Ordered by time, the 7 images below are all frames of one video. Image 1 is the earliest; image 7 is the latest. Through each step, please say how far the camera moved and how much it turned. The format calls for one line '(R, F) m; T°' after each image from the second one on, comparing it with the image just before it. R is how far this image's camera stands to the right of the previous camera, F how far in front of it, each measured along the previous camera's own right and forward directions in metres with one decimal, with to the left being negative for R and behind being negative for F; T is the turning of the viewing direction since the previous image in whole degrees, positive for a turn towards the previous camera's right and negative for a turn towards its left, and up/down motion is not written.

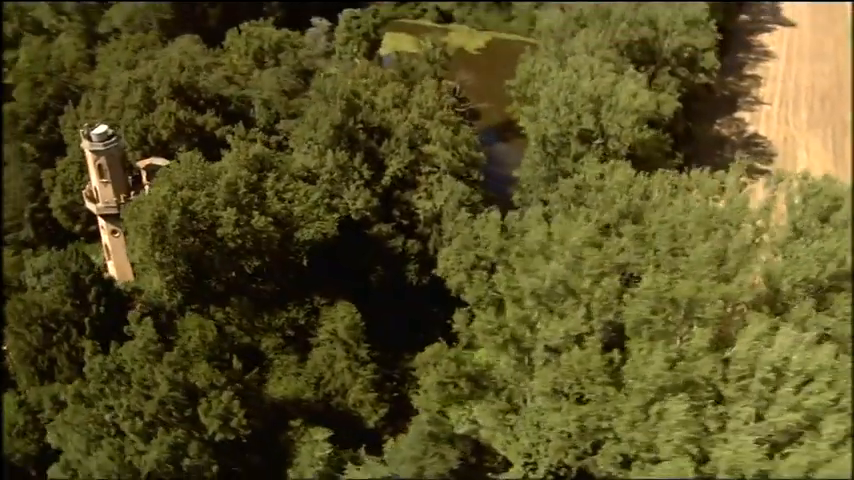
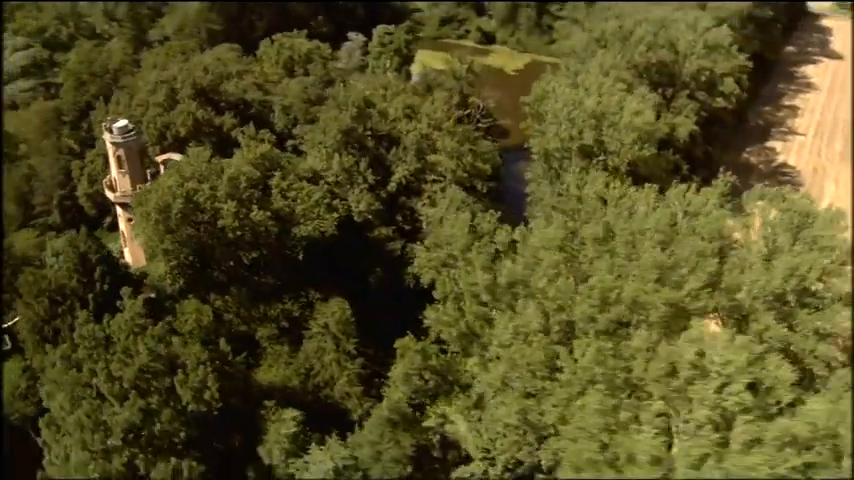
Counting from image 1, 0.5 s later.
(+1.9, -0.8) m; -4°
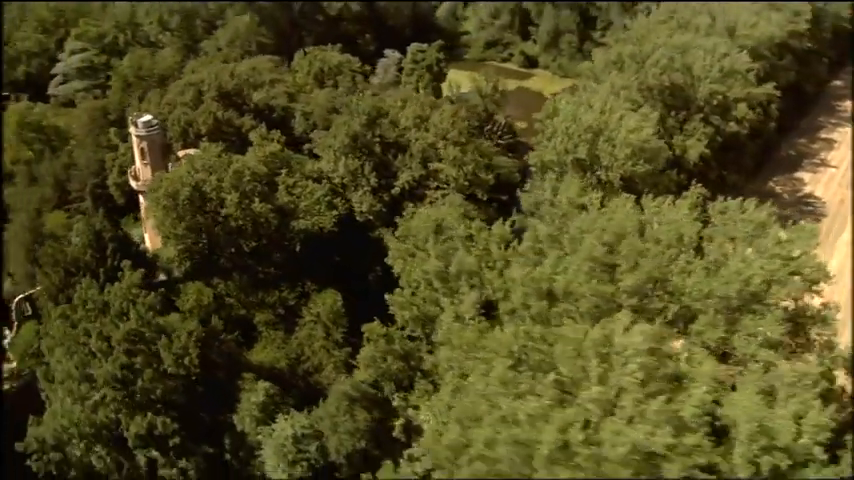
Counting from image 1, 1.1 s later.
(+2.3, -1.2) m; -5°
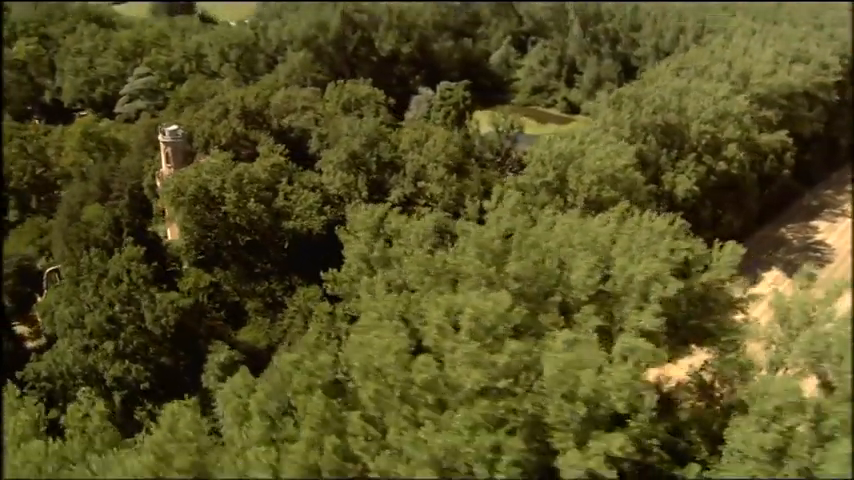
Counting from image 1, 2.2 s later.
(+4.0, -2.6) m; -7°
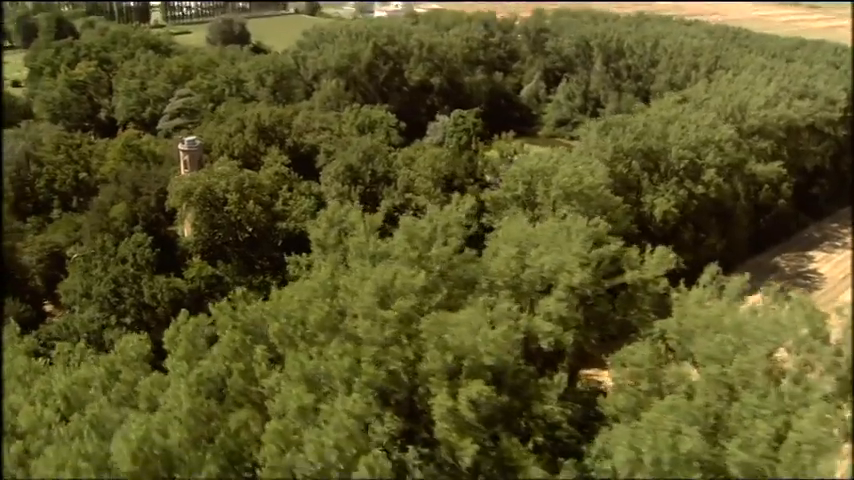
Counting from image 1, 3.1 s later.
(+3.3, -2.8) m; -5°
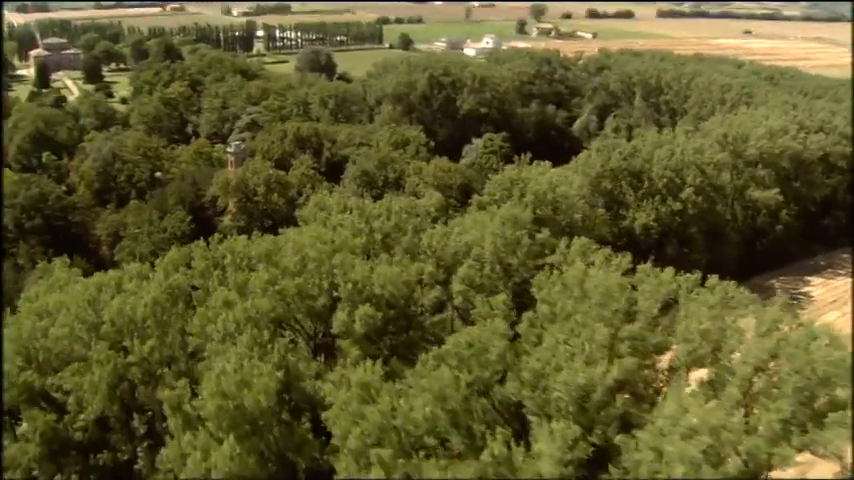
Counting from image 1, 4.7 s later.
(+5.2, -5.1) m; -8°
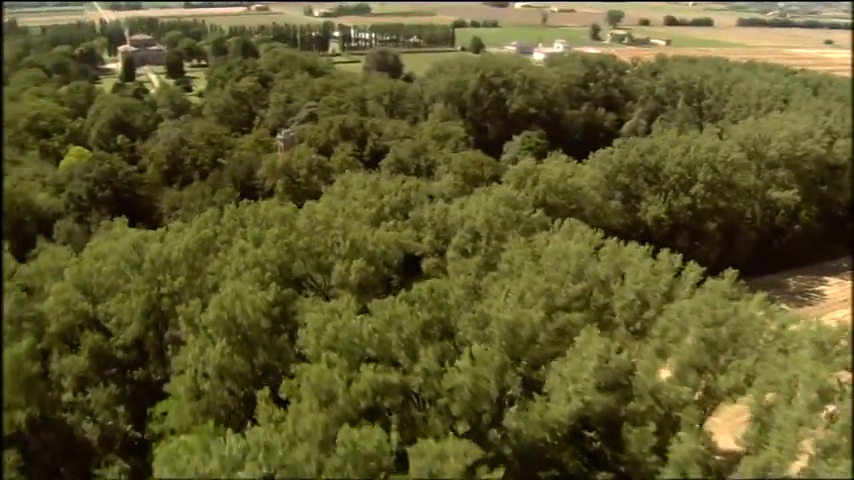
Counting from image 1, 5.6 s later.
(+2.9, -3.5) m; -6°
